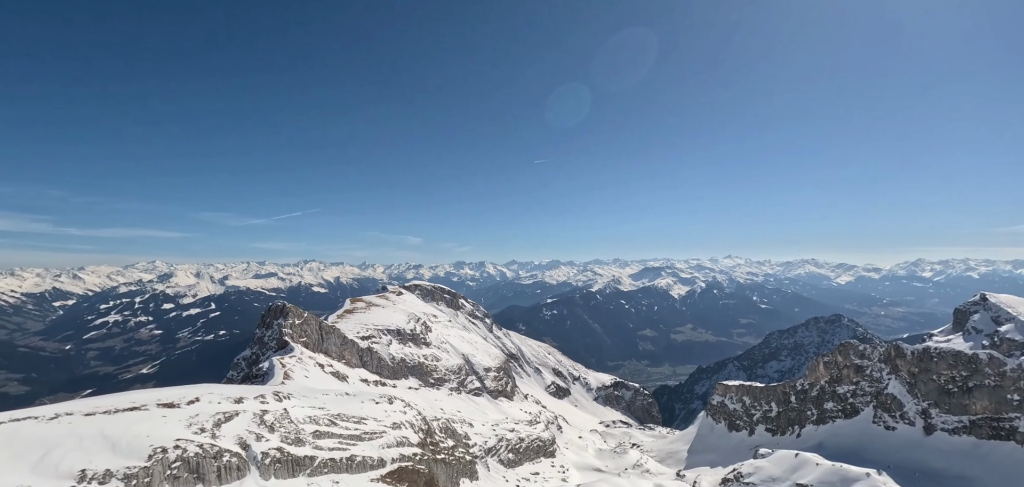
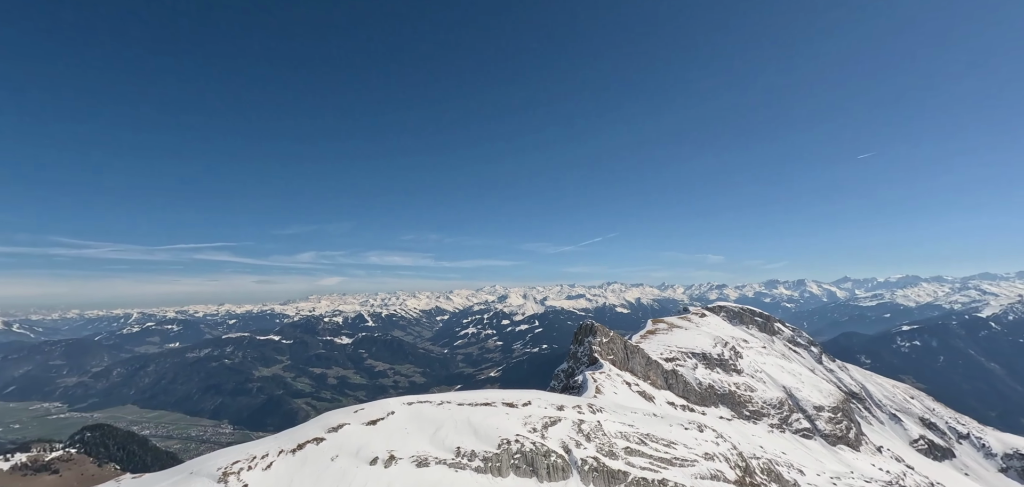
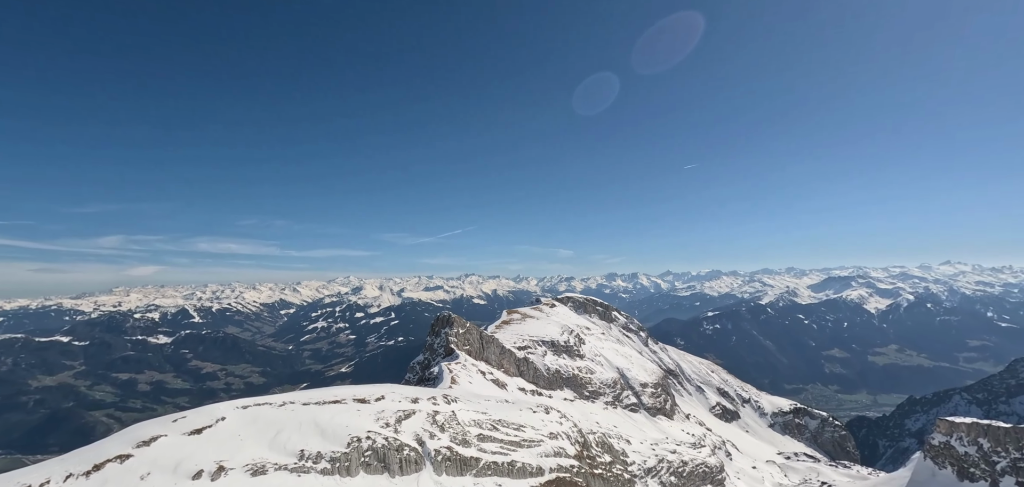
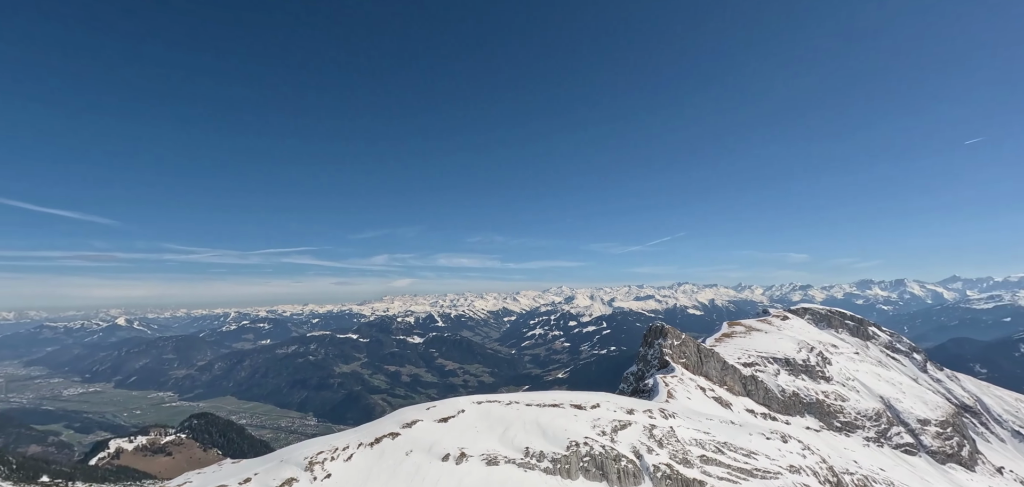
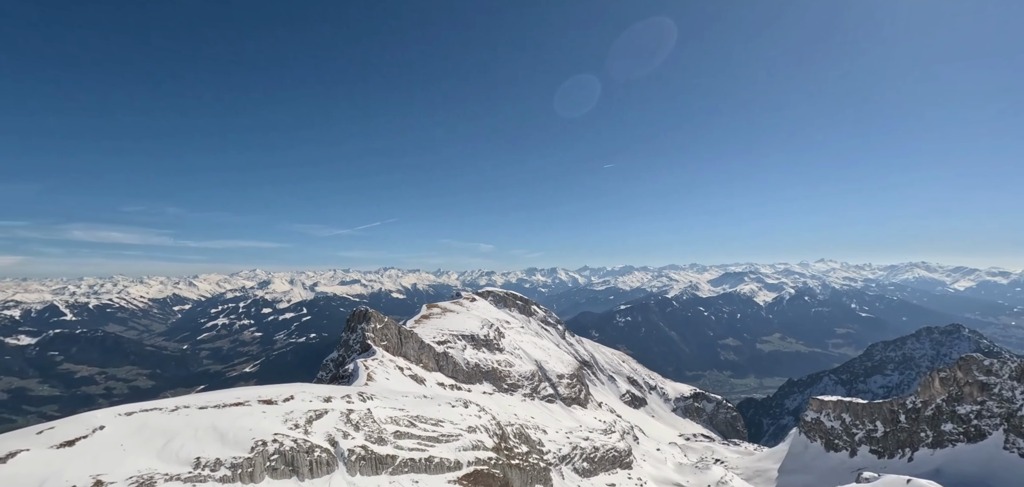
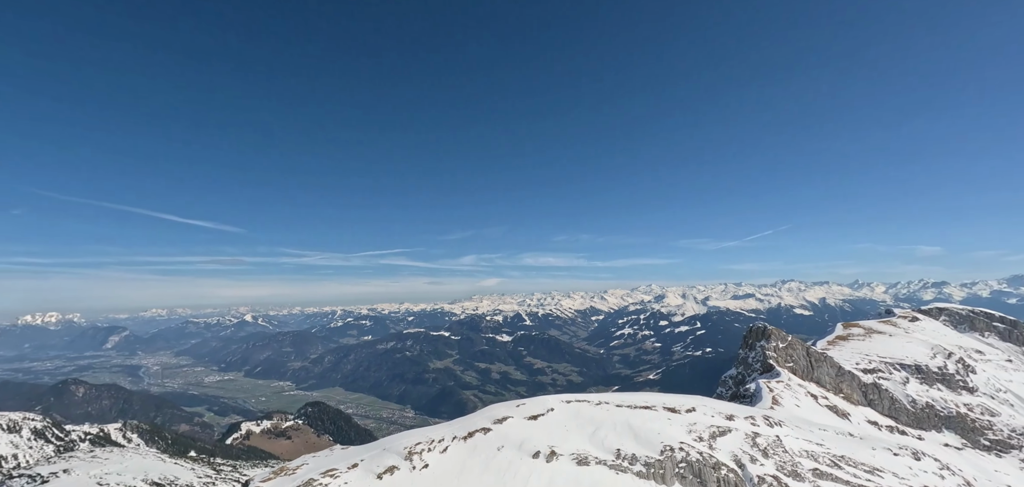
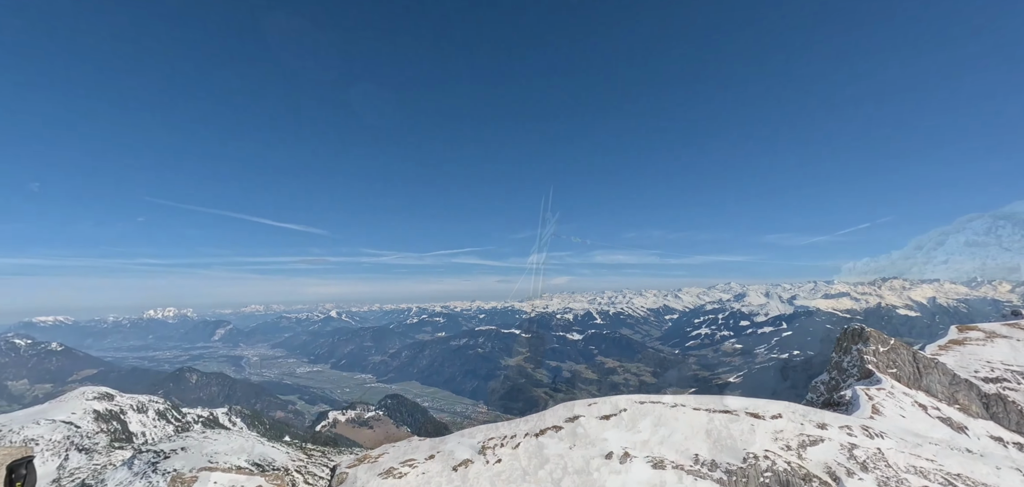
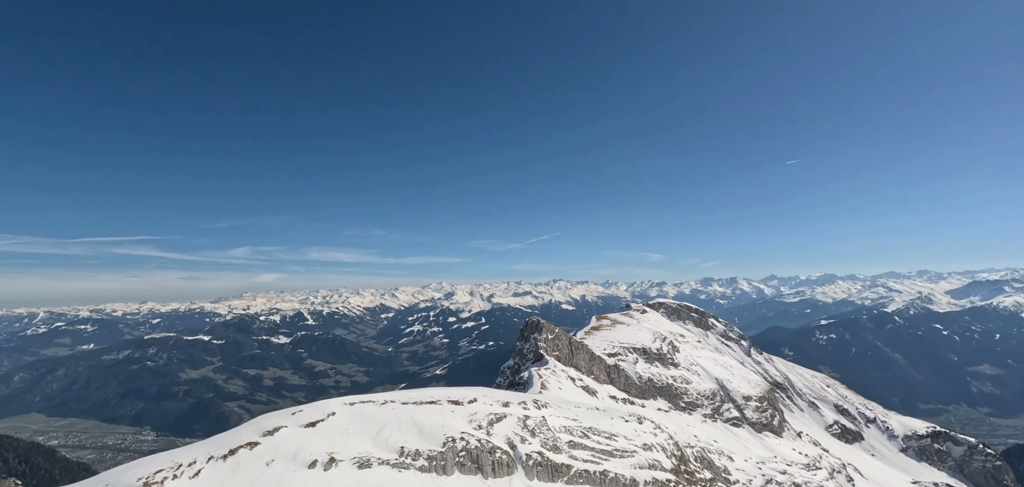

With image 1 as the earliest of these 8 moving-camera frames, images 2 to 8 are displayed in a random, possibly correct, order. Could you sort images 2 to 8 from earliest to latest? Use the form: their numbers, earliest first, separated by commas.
5, 3, 8, 2, 4, 6, 7
